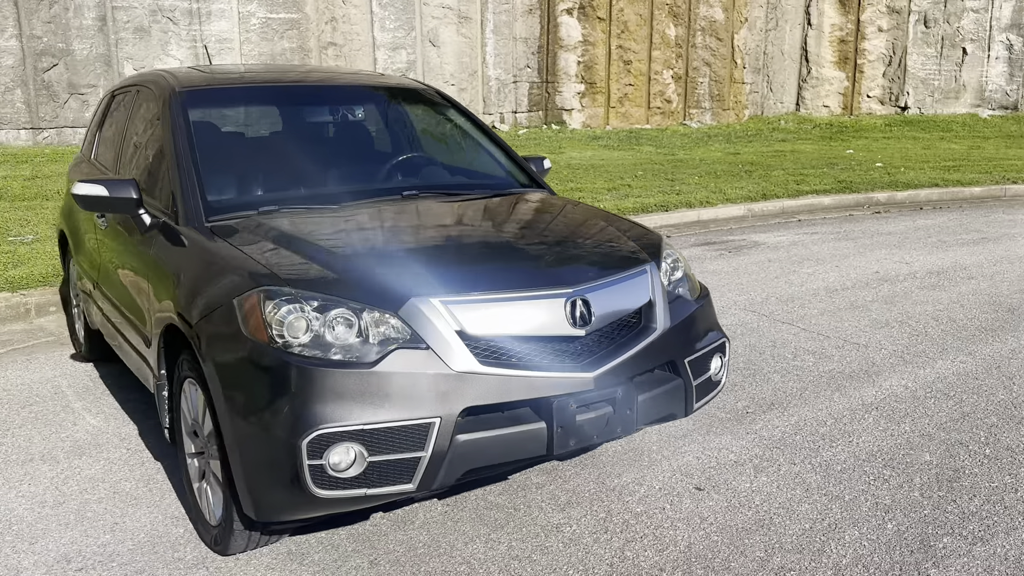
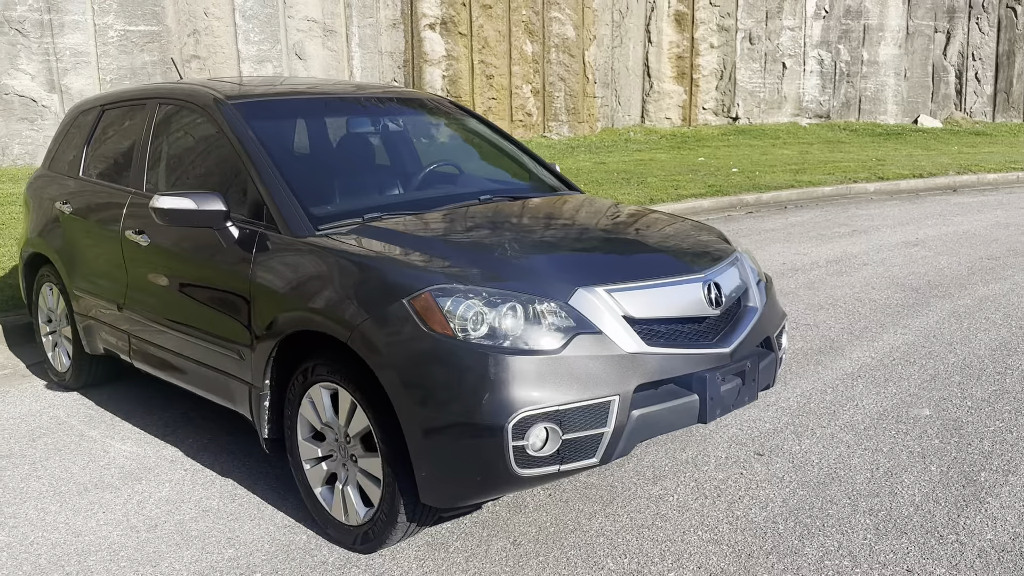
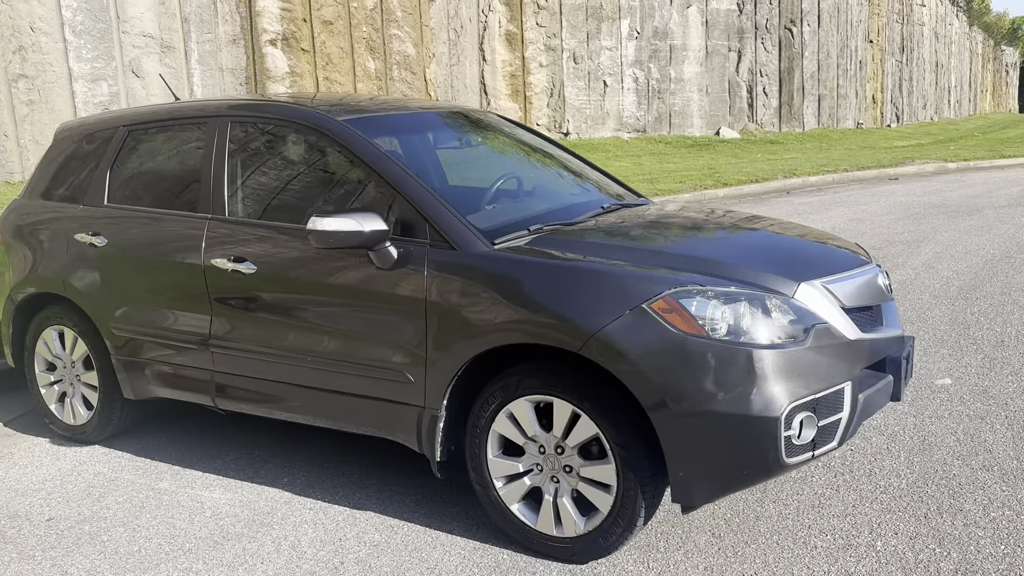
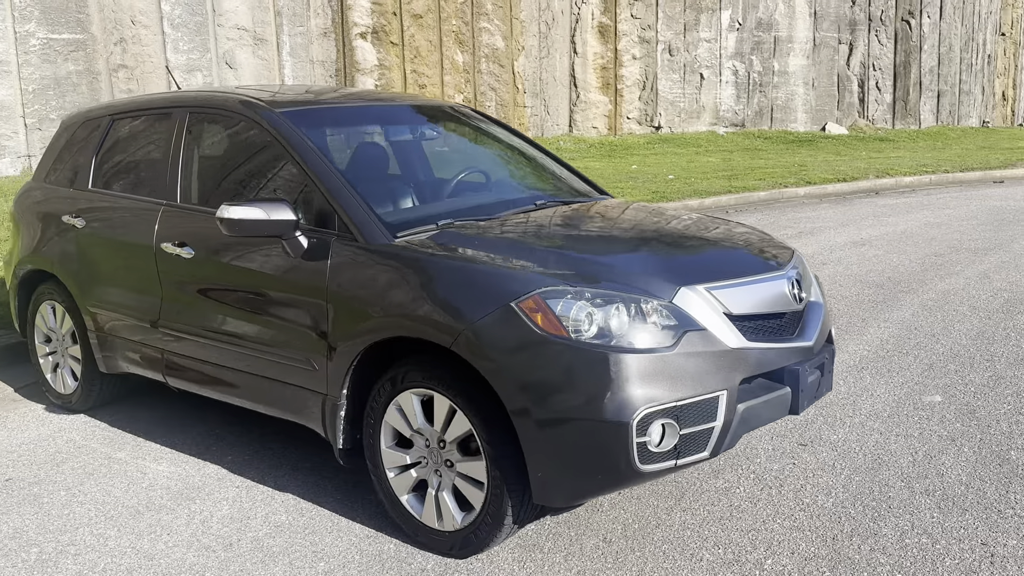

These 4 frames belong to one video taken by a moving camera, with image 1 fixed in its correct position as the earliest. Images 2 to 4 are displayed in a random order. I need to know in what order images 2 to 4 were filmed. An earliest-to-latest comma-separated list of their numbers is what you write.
2, 4, 3
